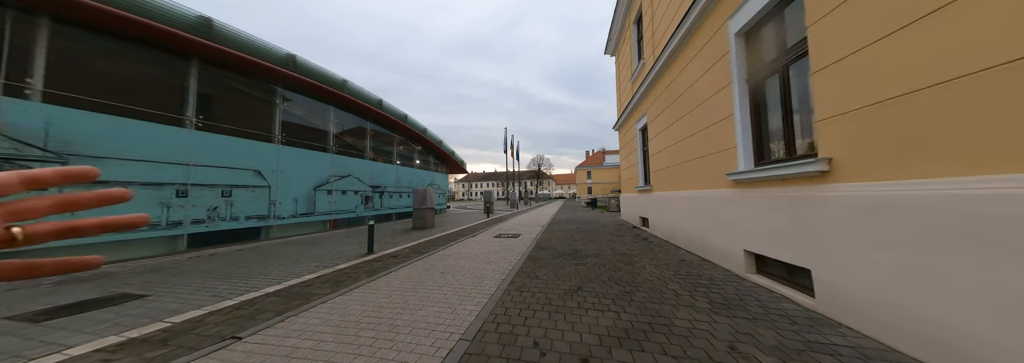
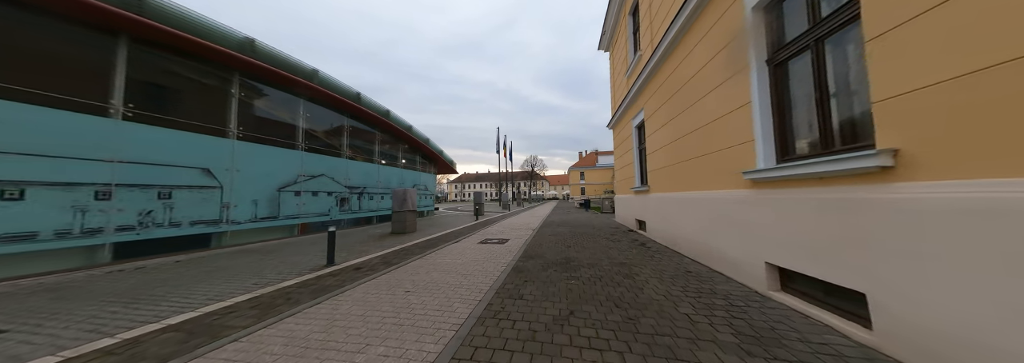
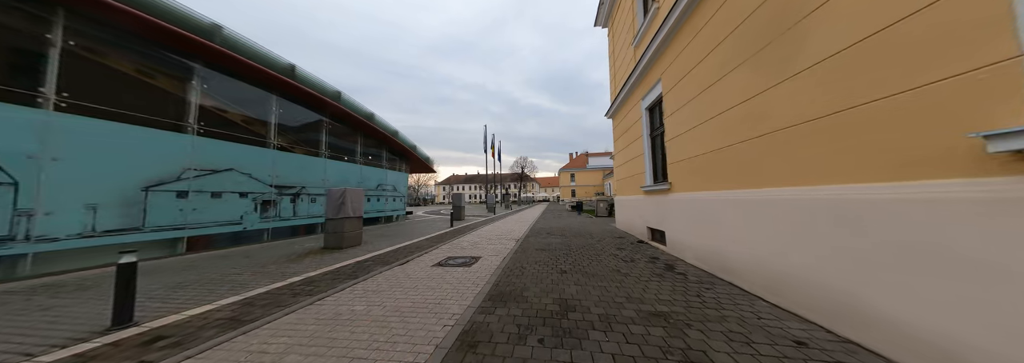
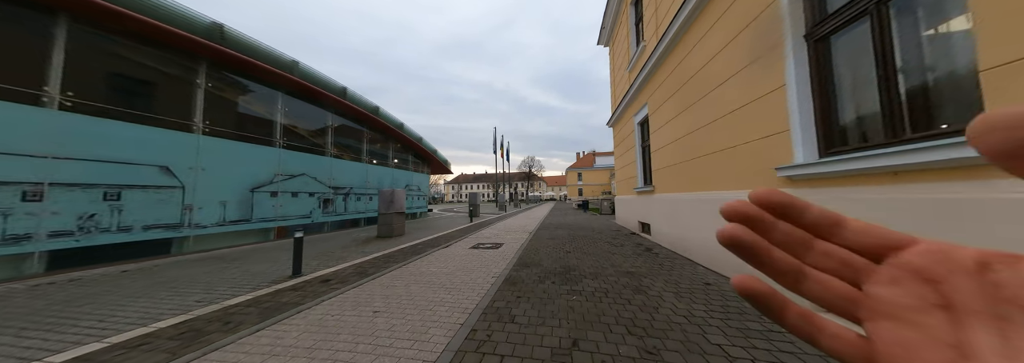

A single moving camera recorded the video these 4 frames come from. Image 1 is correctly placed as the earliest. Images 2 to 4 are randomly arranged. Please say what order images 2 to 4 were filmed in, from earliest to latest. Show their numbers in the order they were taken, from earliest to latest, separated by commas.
2, 4, 3
